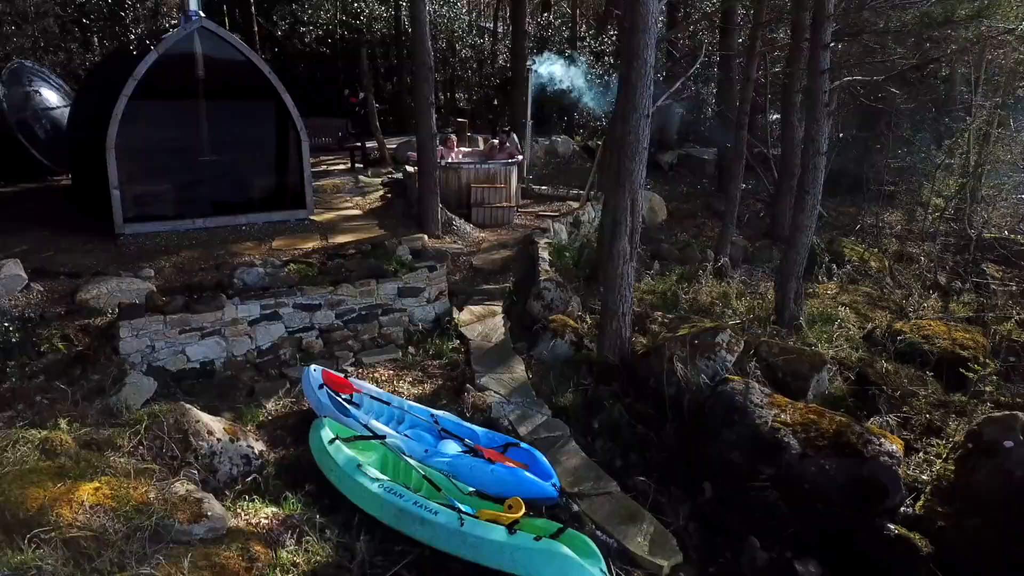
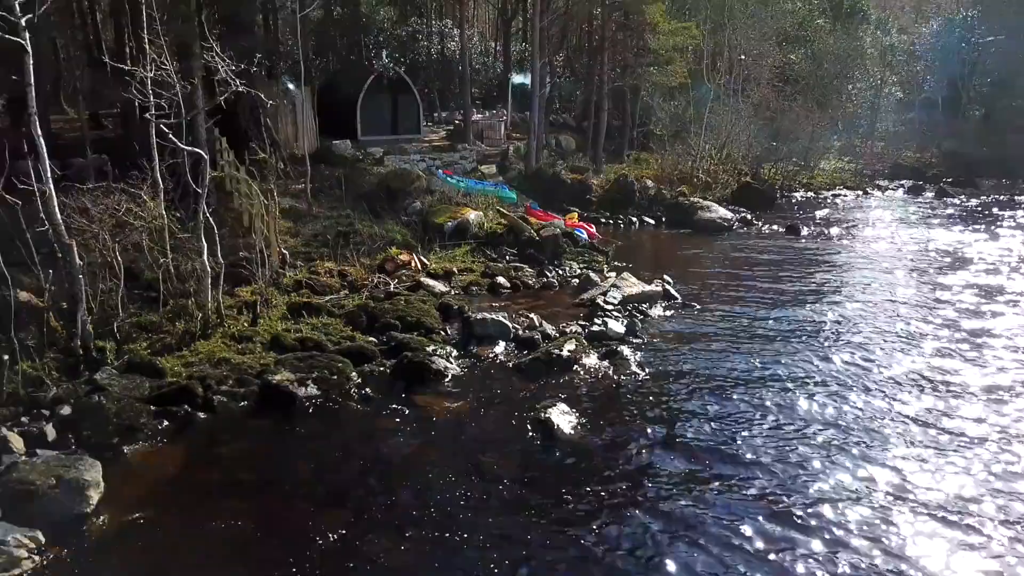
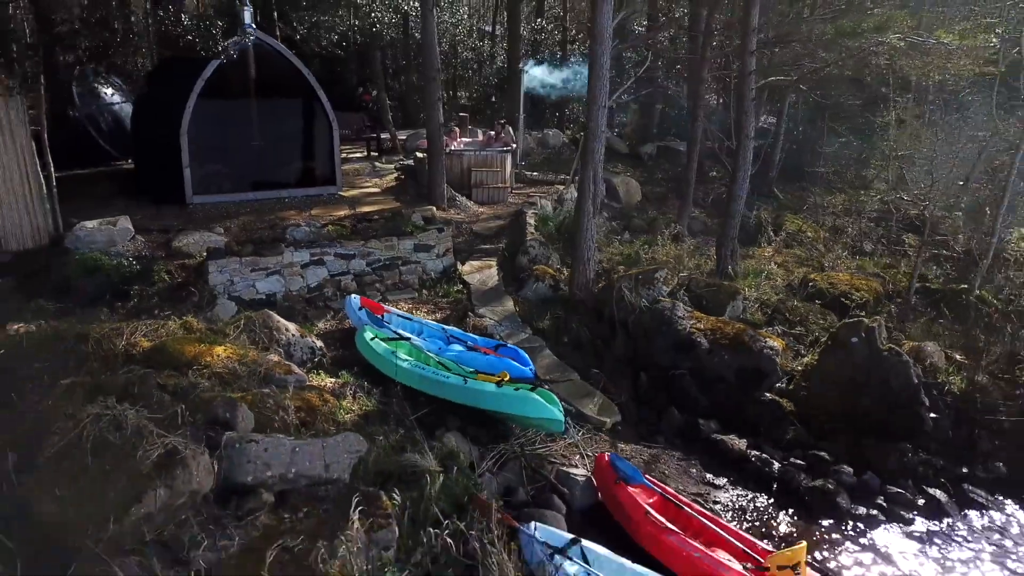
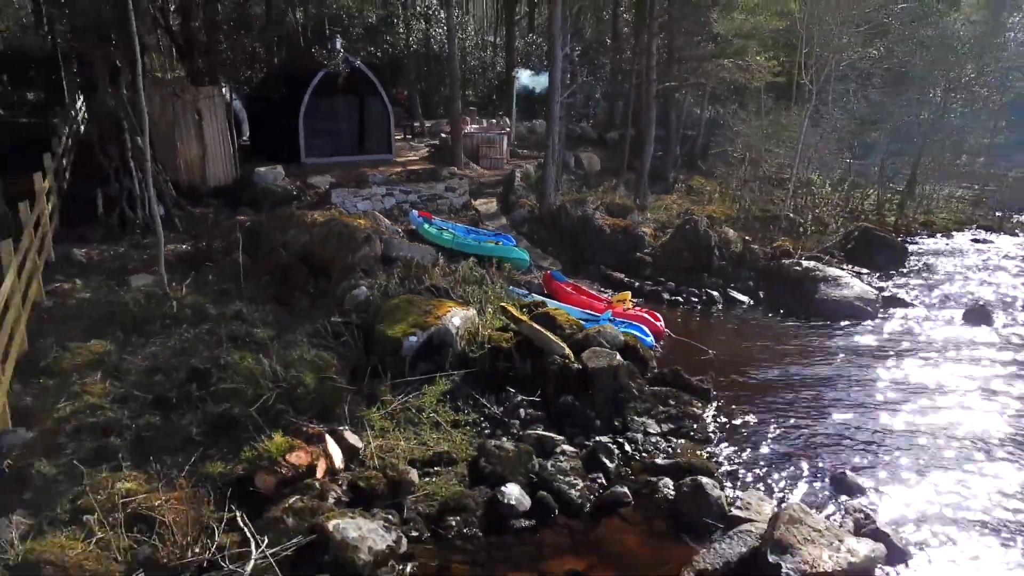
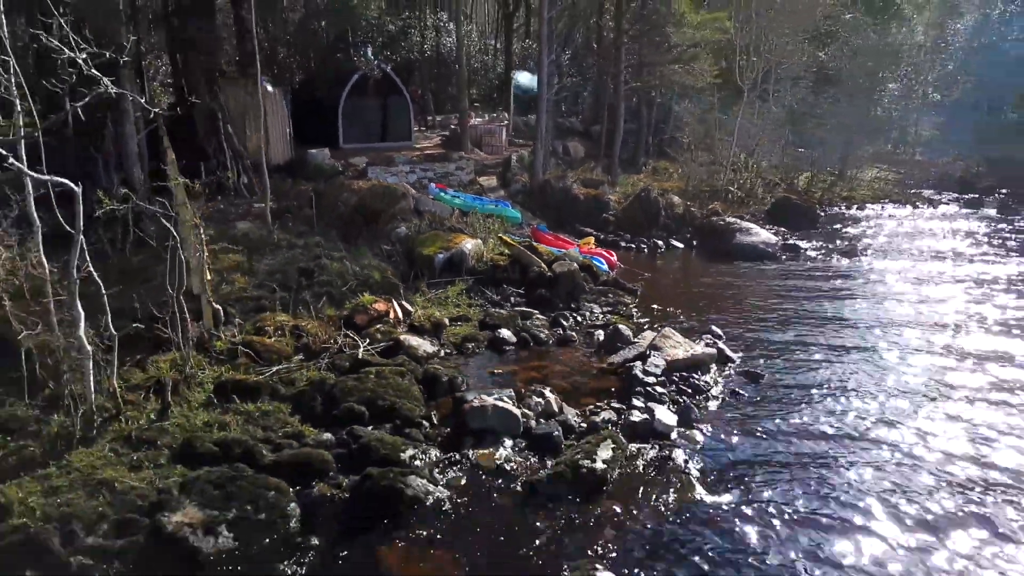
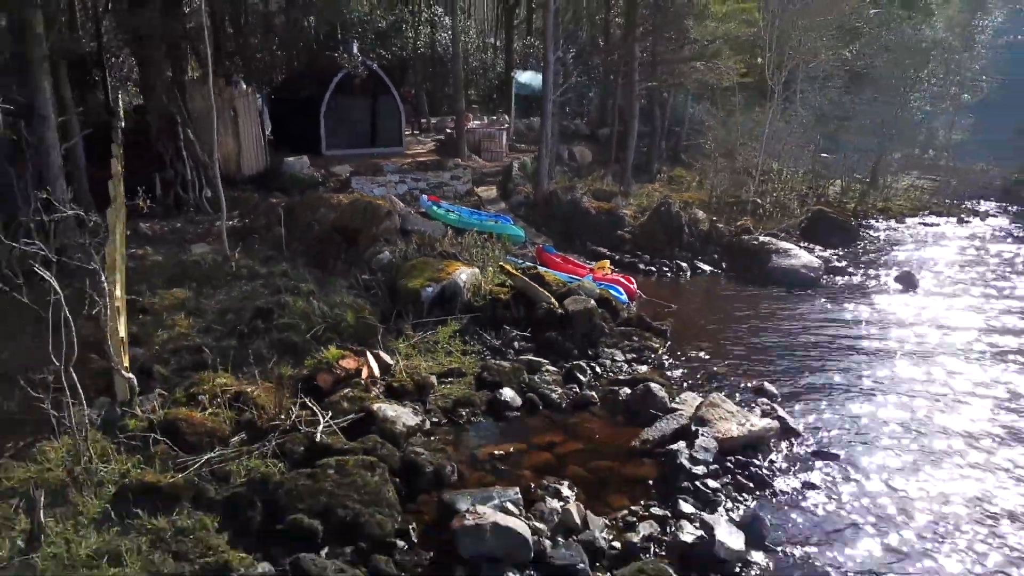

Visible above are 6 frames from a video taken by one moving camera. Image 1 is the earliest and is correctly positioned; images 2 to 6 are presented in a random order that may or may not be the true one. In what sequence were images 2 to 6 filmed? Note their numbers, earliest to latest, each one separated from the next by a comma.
3, 4, 6, 5, 2
